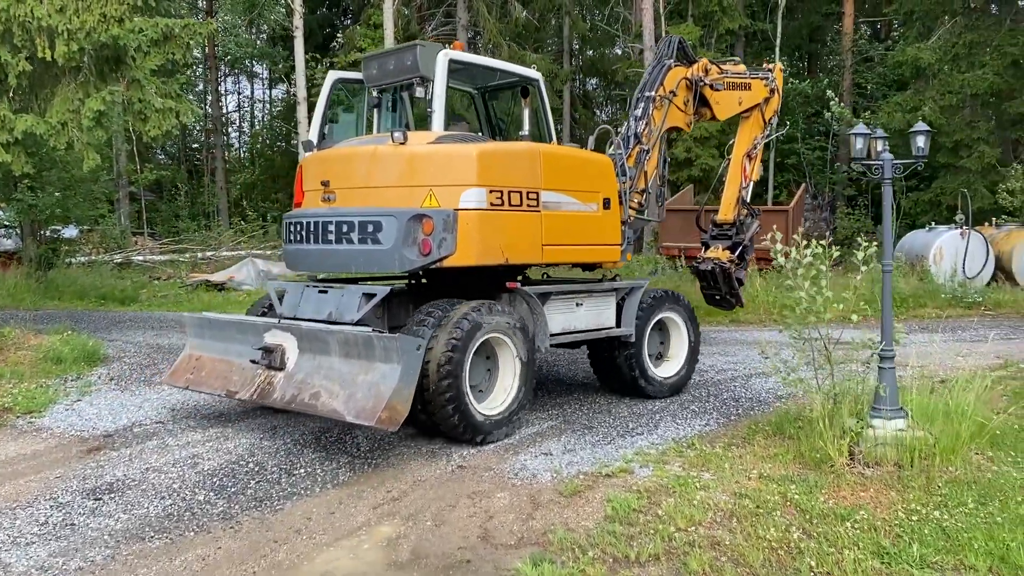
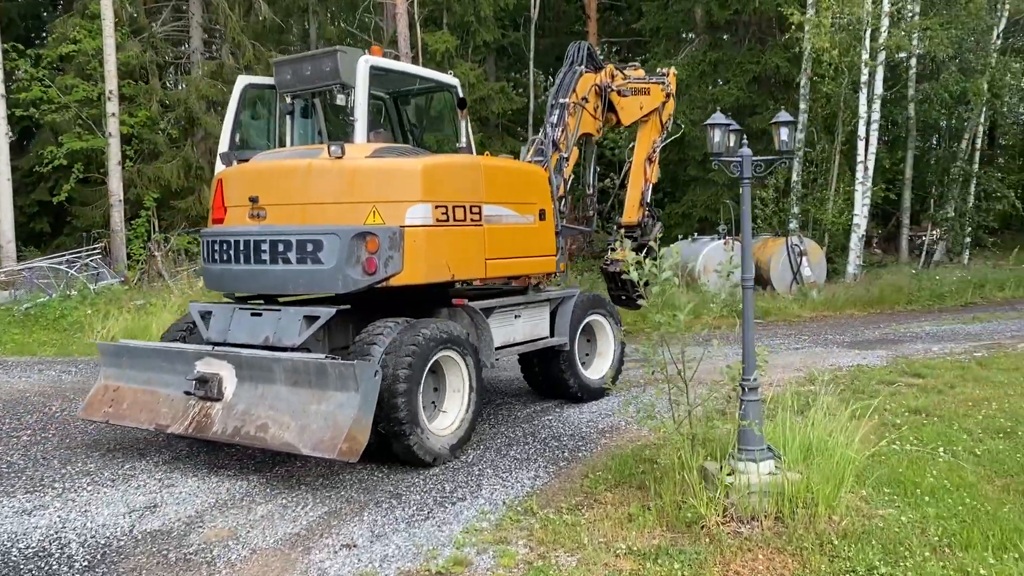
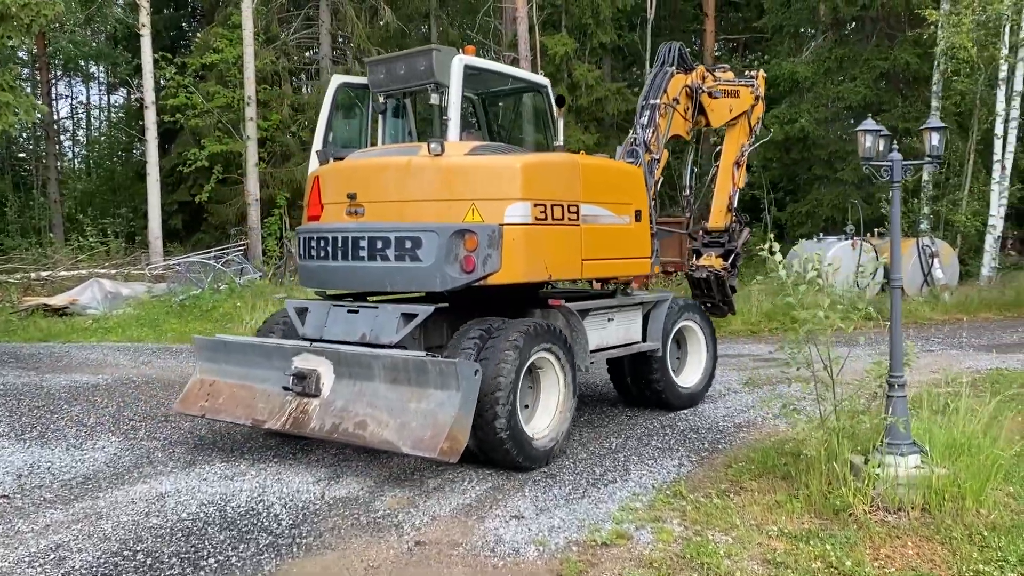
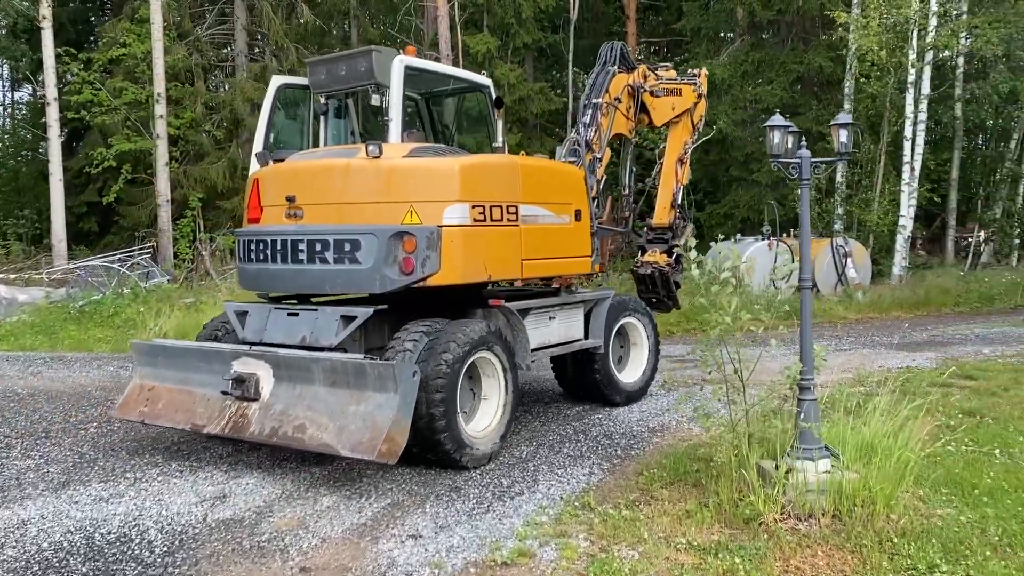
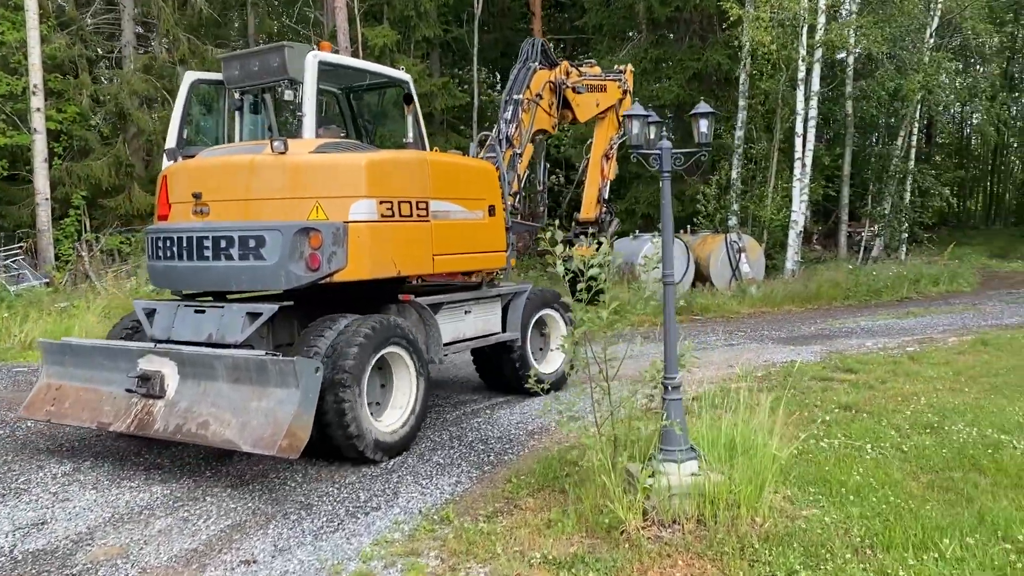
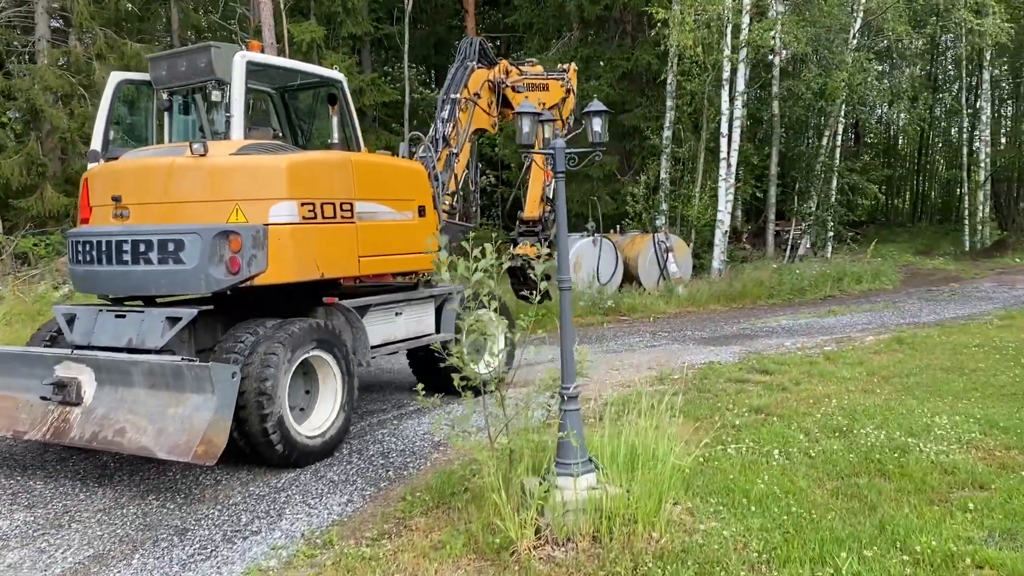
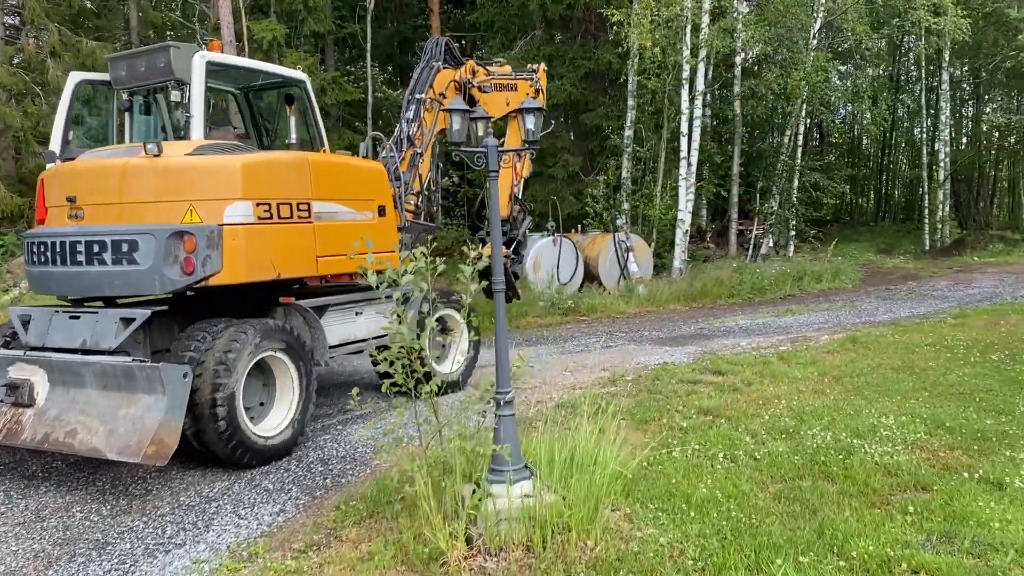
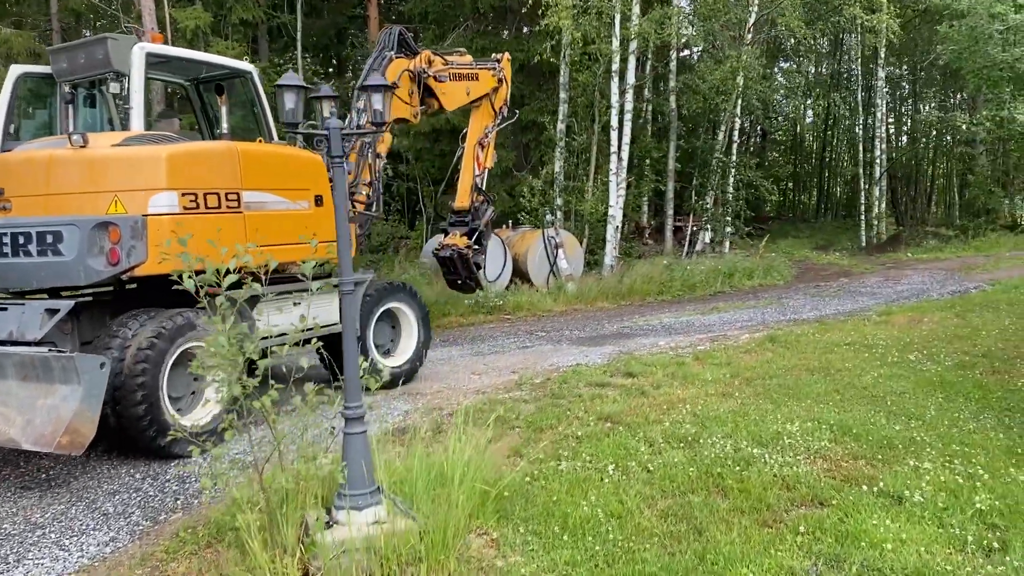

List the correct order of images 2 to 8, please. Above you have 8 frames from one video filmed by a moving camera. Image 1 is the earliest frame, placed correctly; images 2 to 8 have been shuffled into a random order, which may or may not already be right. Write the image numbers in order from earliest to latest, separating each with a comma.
3, 4, 2, 5, 6, 7, 8
